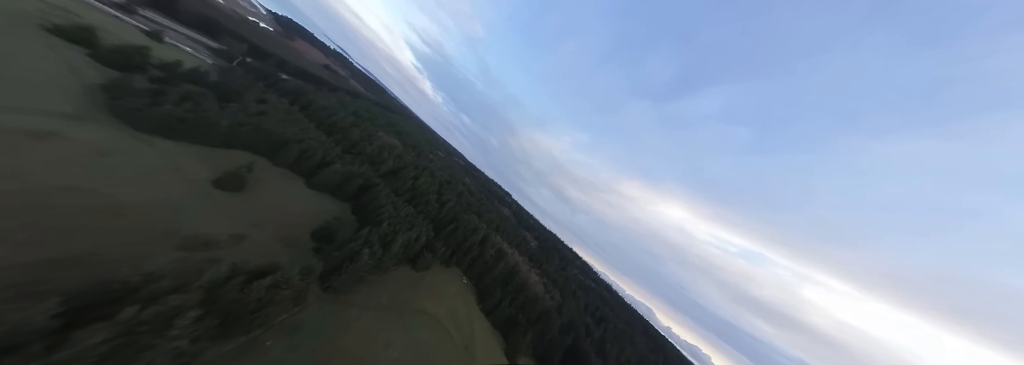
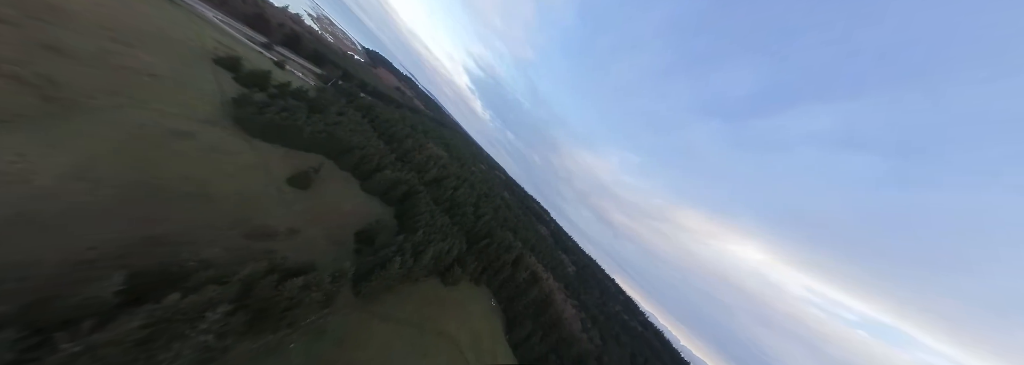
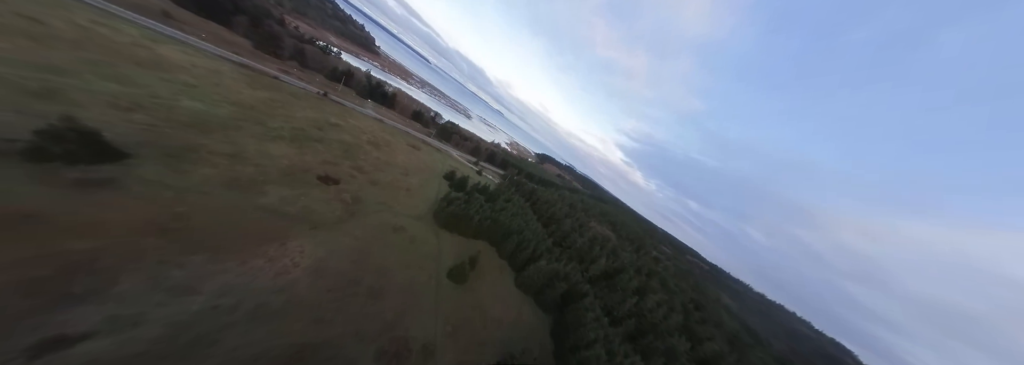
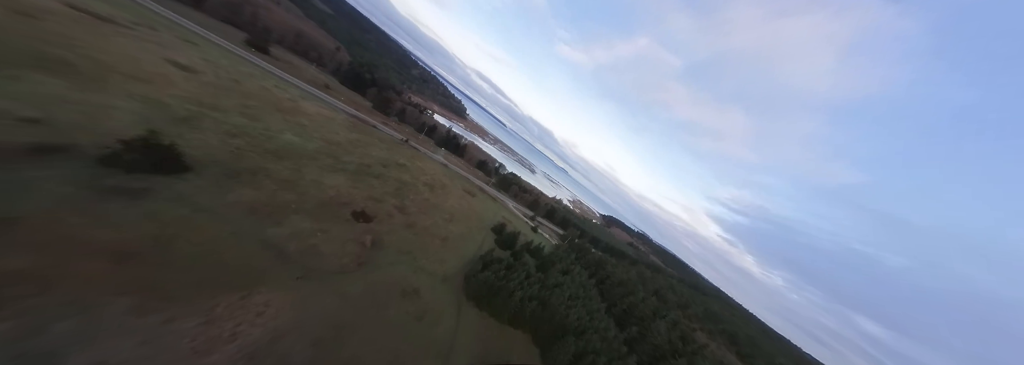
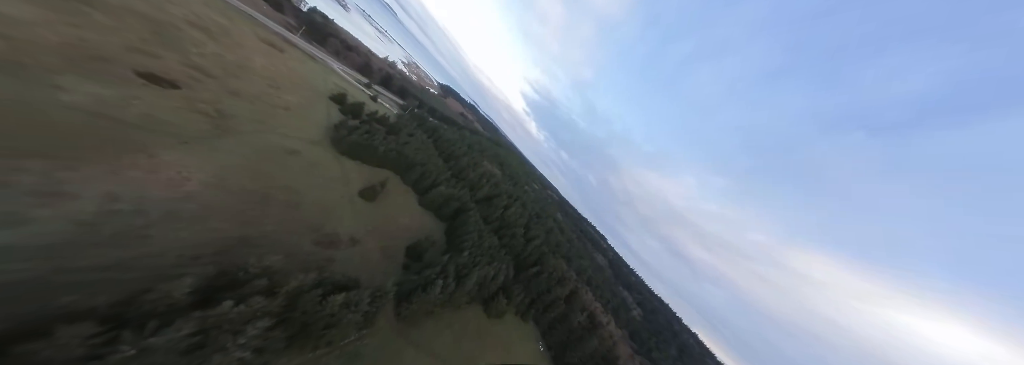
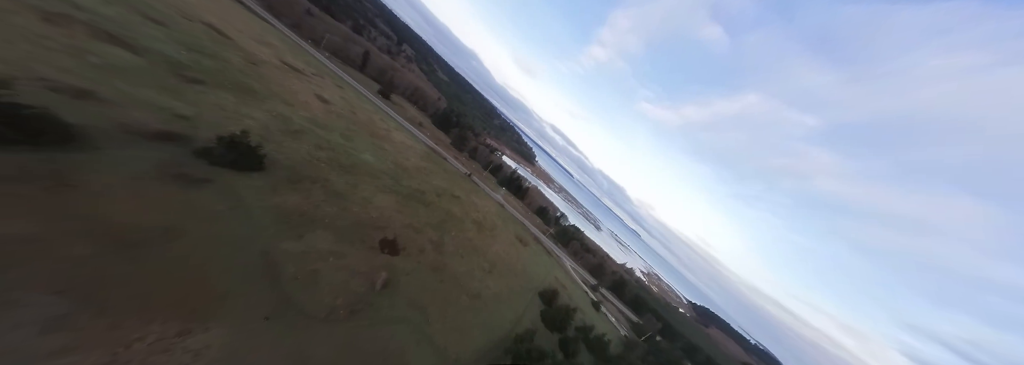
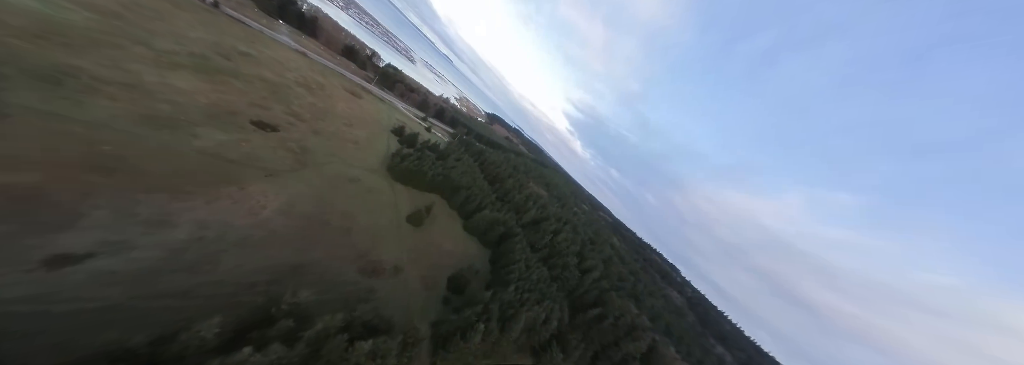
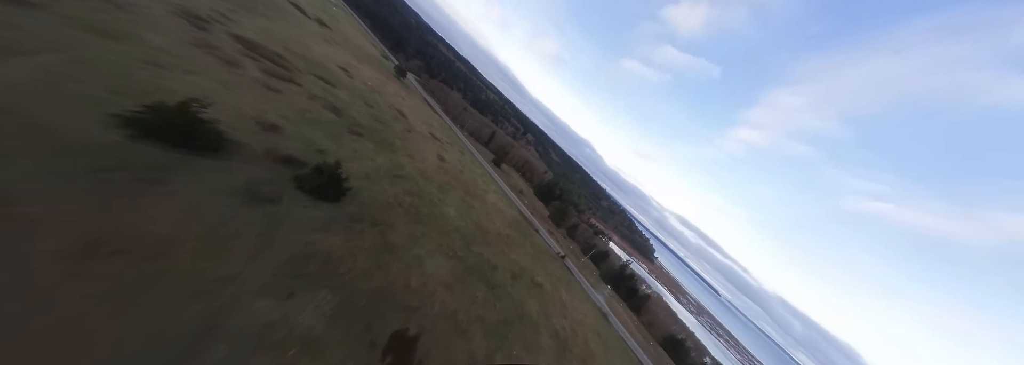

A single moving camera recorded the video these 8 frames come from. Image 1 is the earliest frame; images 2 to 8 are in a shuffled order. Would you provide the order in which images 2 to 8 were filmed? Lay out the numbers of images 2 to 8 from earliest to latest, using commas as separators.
2, 5, 7, 3, 4, 6, 8
